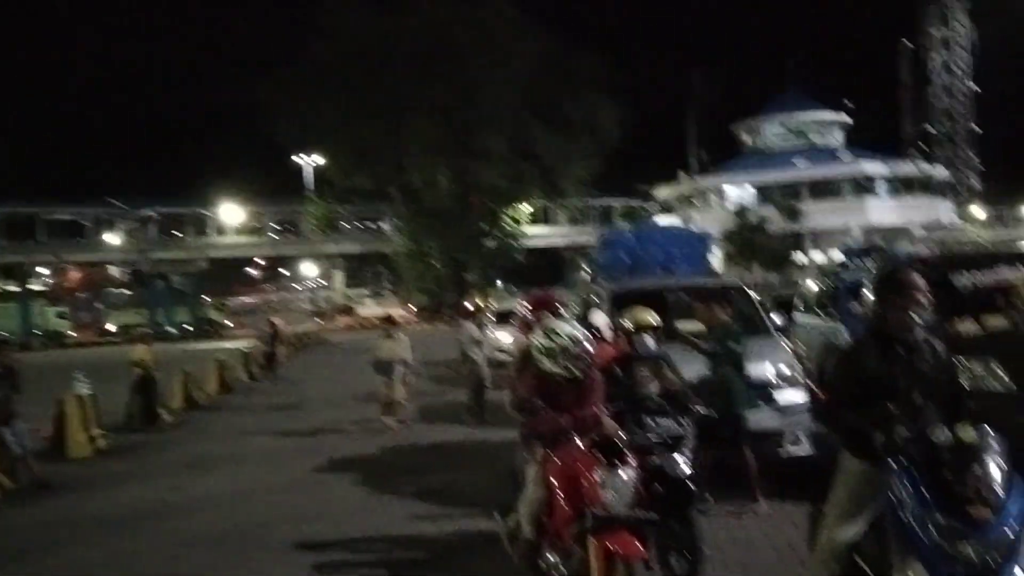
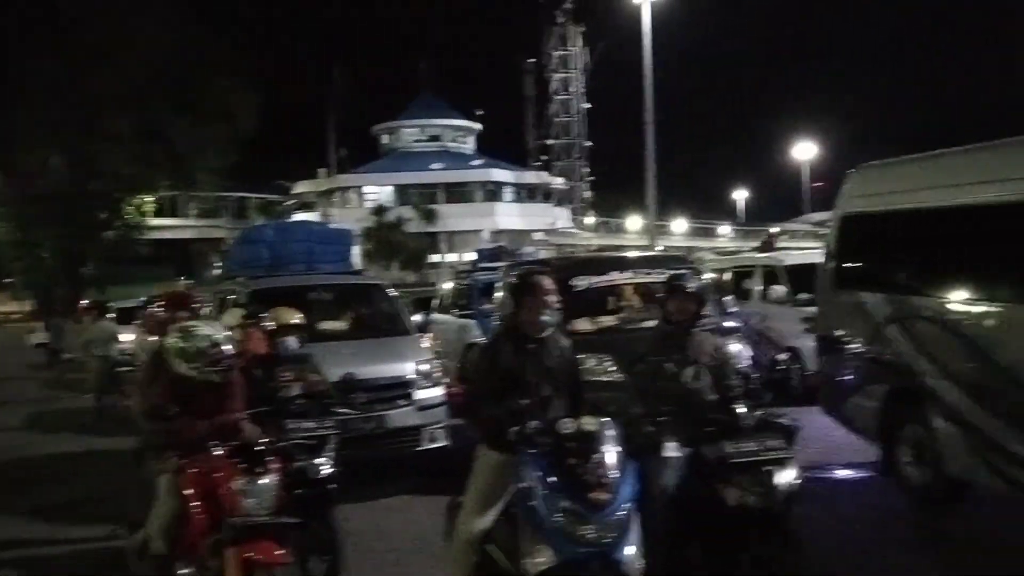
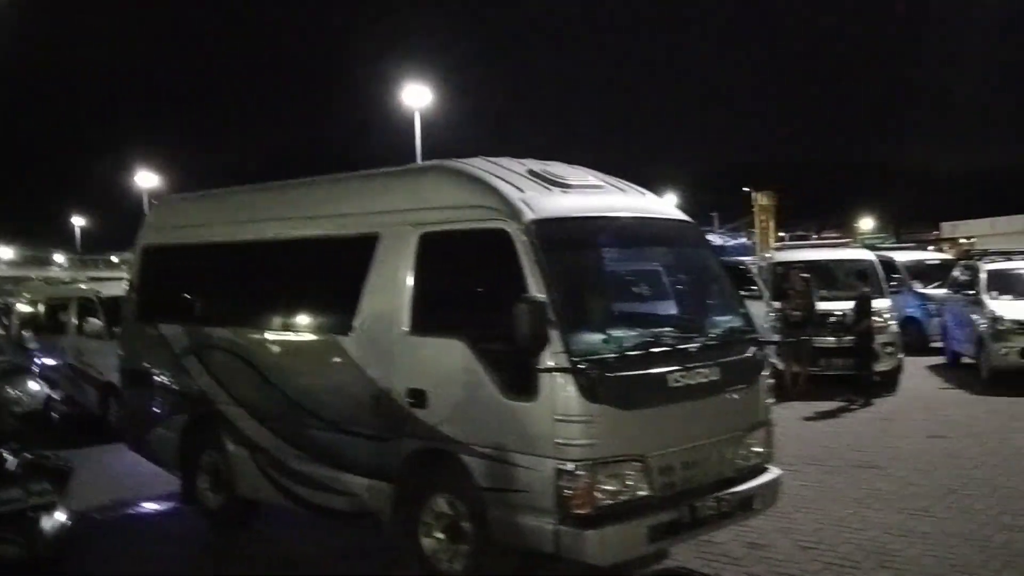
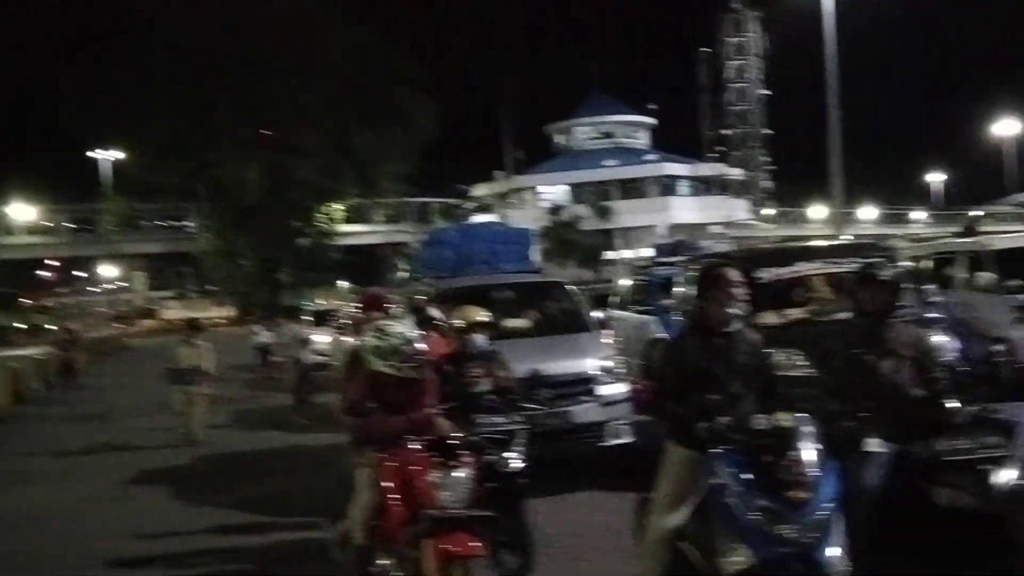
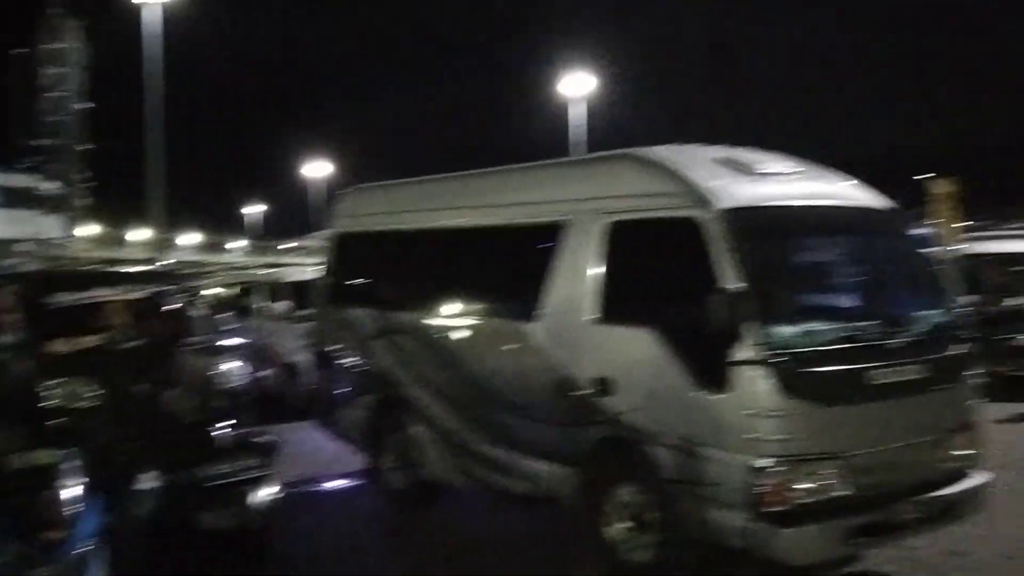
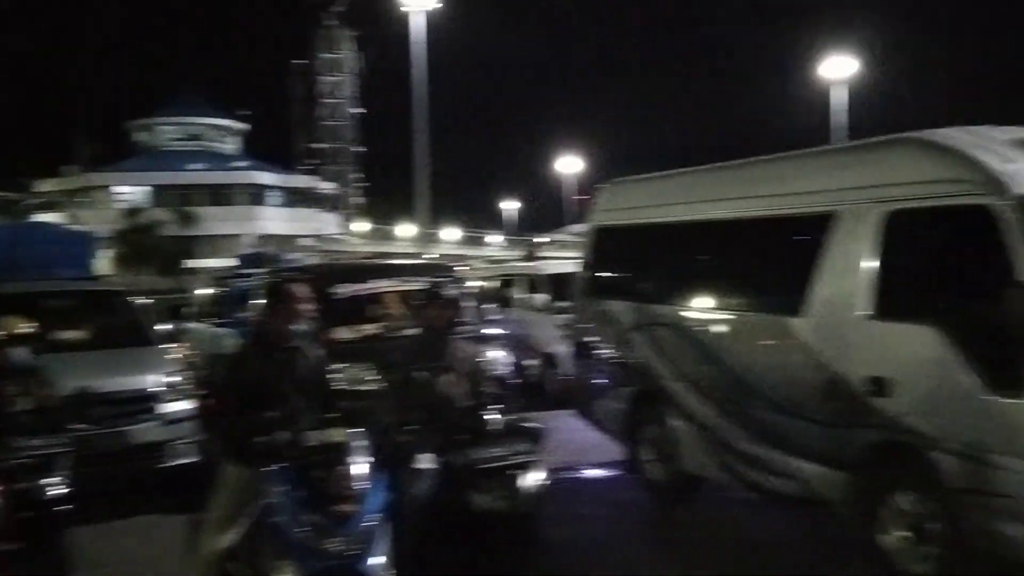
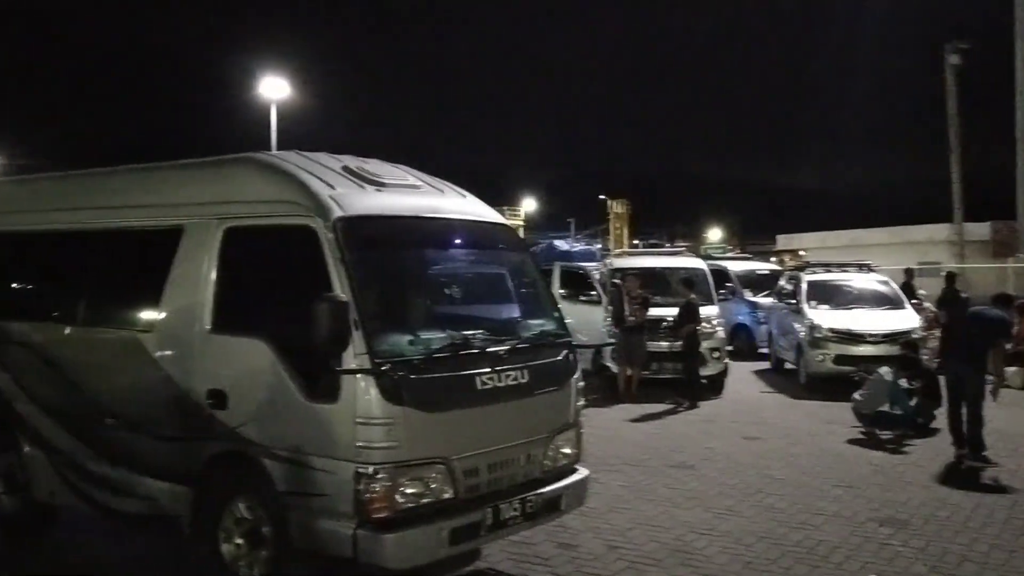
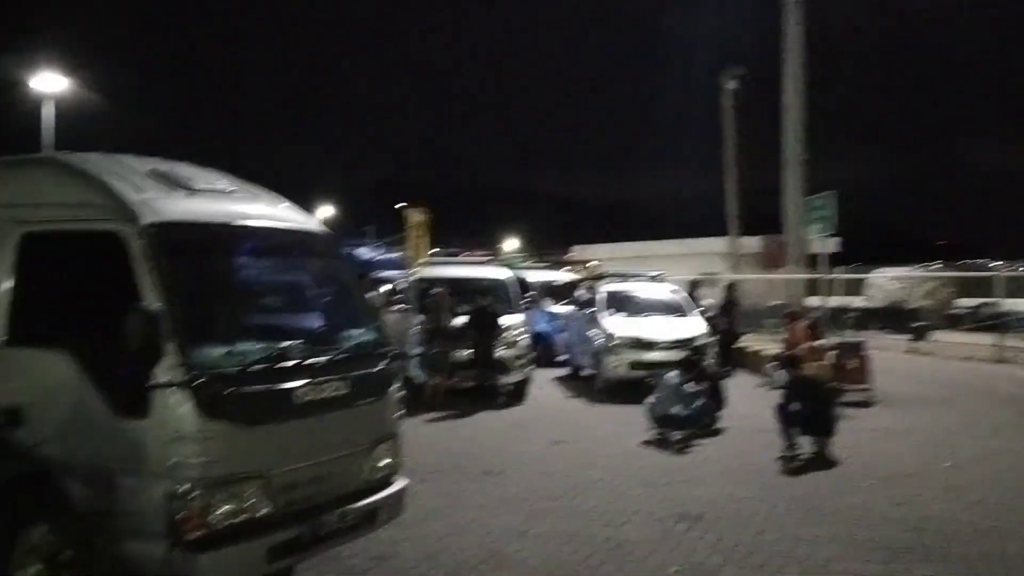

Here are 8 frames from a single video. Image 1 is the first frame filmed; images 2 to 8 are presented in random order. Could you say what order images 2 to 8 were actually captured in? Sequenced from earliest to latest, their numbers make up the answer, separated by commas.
4, 2, 6, 5, 3, 7, 8
